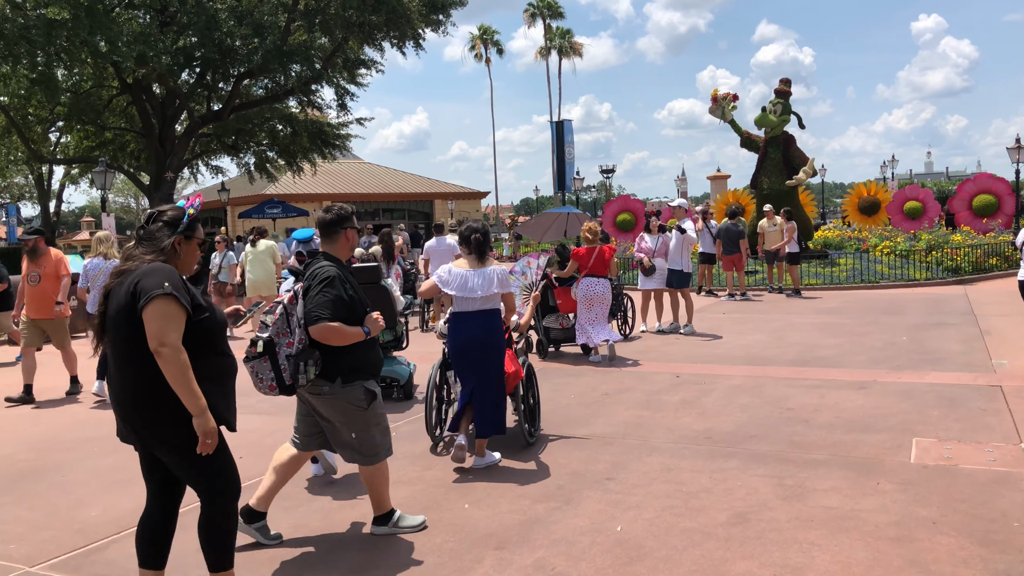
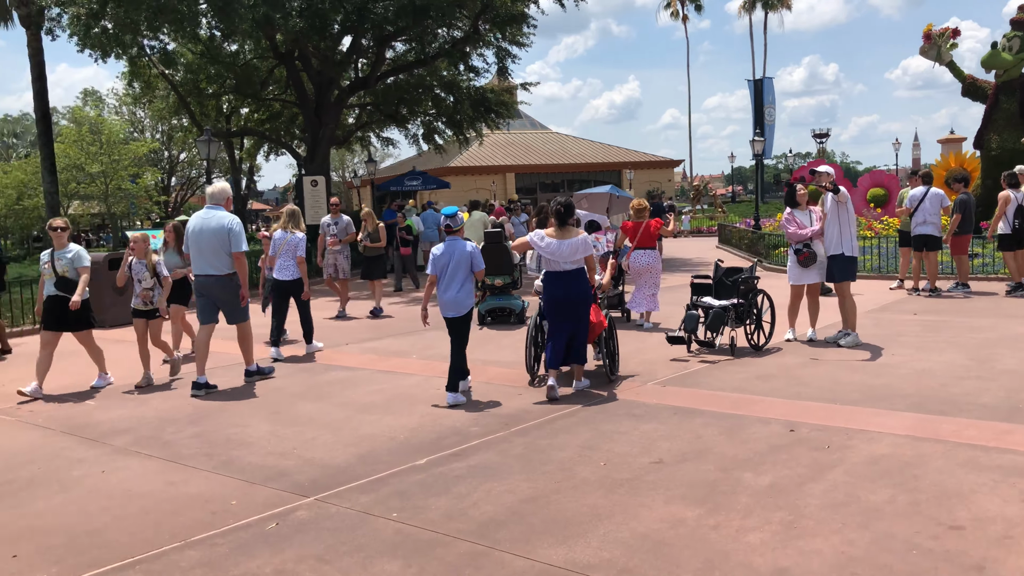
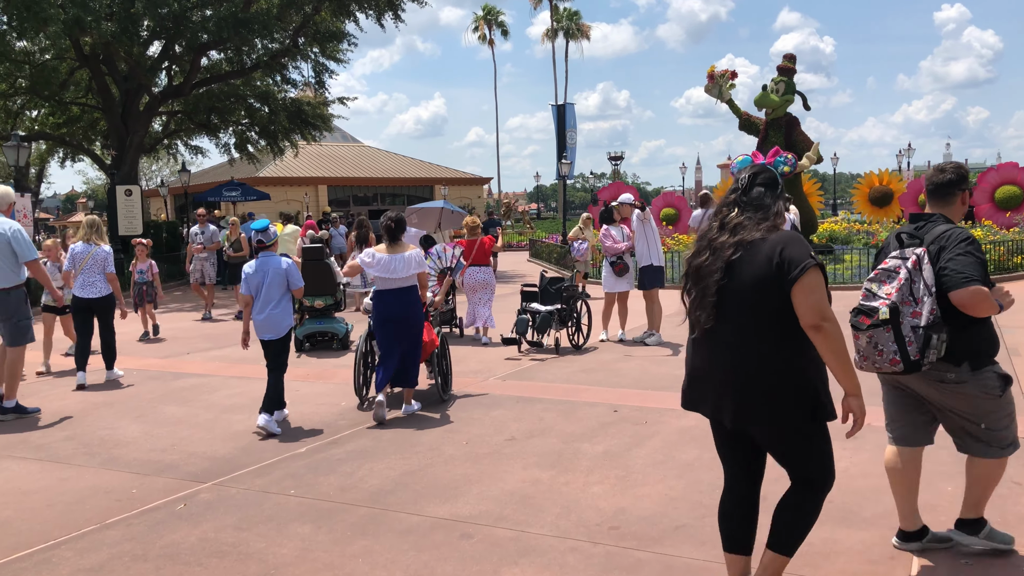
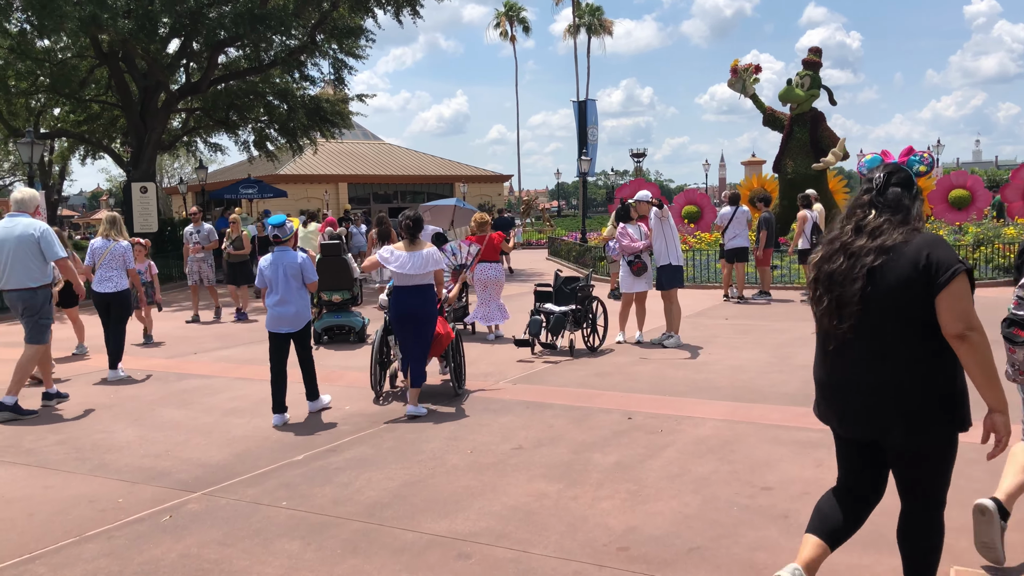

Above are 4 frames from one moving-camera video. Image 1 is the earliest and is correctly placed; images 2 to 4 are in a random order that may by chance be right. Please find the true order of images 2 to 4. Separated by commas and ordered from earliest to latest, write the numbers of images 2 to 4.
3, 4, 2
